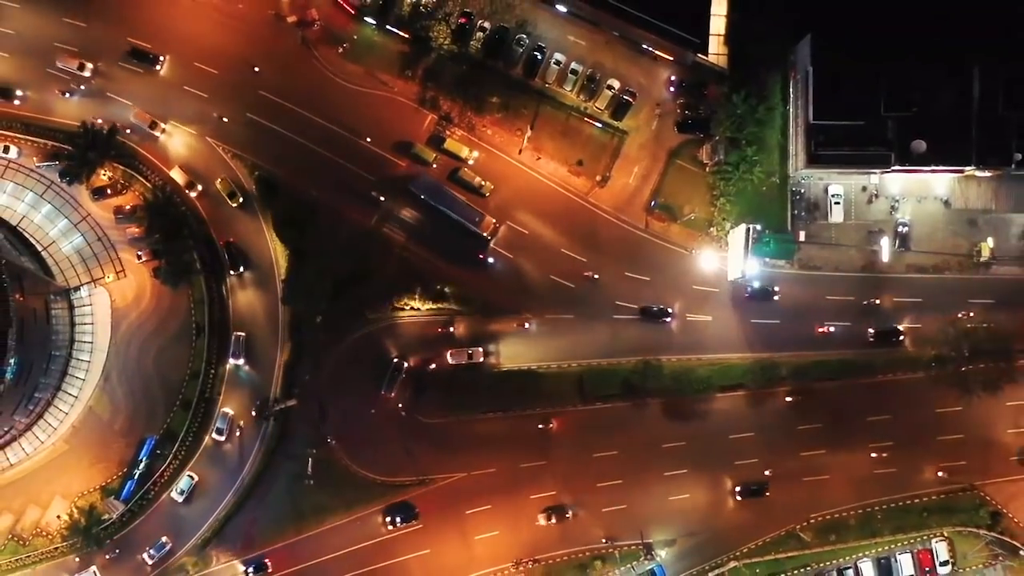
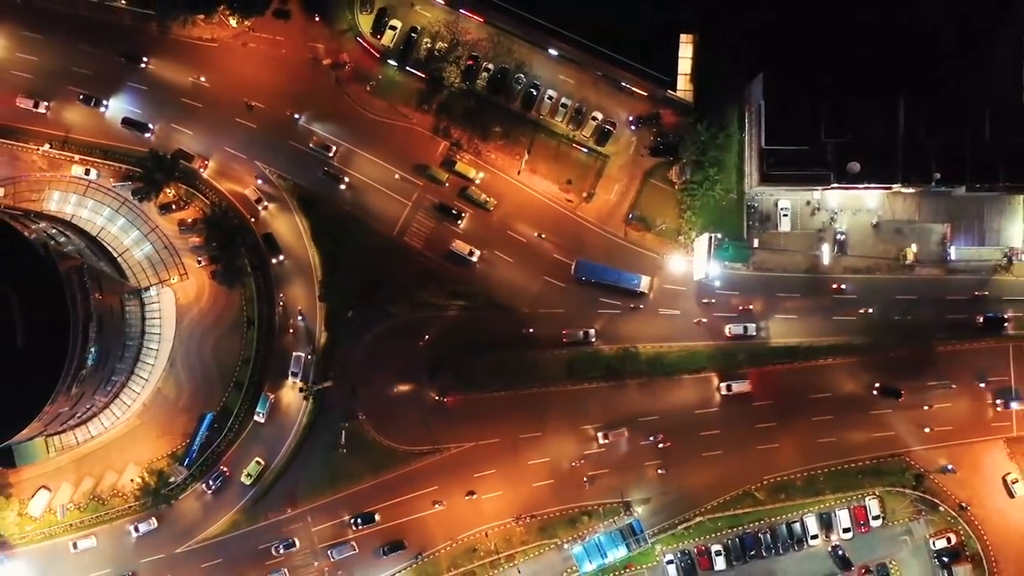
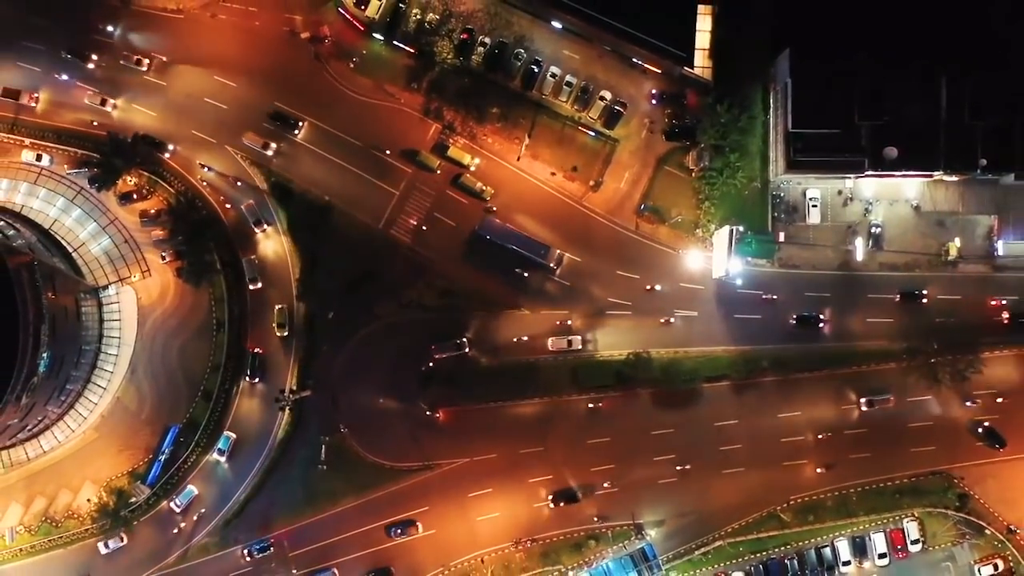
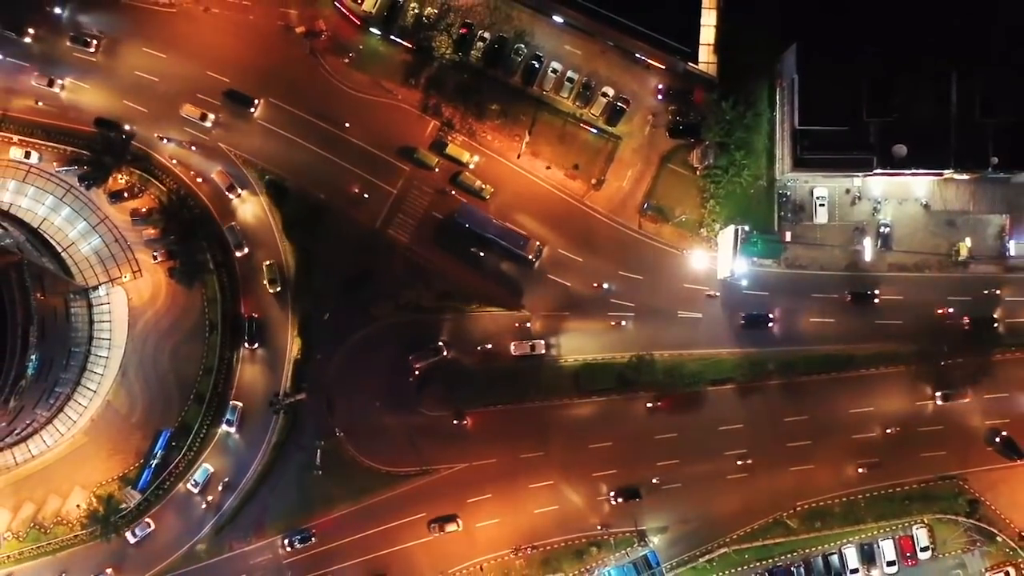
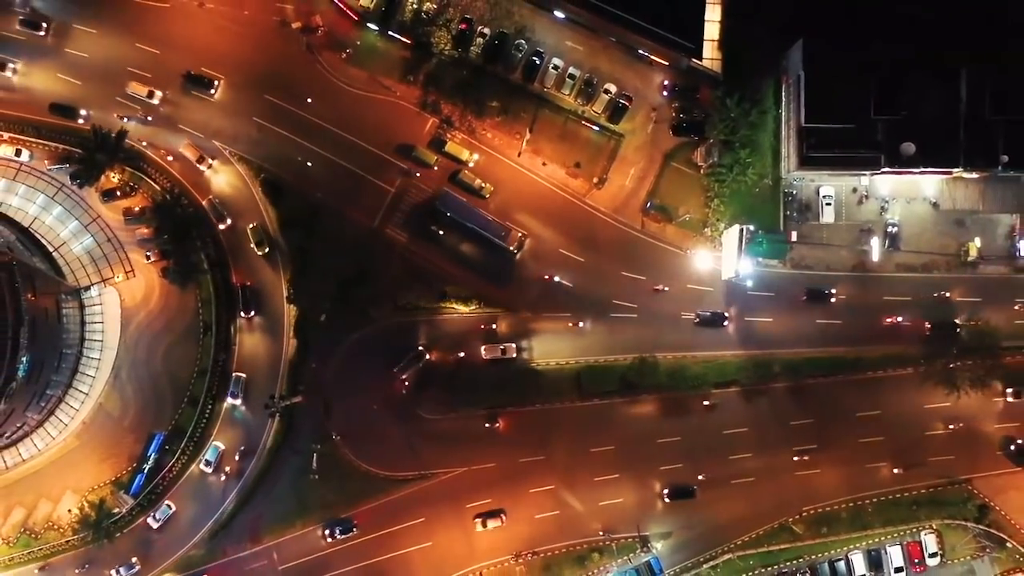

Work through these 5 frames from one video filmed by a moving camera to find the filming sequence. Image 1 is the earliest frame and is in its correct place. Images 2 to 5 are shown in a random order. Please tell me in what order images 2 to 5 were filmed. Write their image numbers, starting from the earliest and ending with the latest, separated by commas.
5, 4, 3, 2
